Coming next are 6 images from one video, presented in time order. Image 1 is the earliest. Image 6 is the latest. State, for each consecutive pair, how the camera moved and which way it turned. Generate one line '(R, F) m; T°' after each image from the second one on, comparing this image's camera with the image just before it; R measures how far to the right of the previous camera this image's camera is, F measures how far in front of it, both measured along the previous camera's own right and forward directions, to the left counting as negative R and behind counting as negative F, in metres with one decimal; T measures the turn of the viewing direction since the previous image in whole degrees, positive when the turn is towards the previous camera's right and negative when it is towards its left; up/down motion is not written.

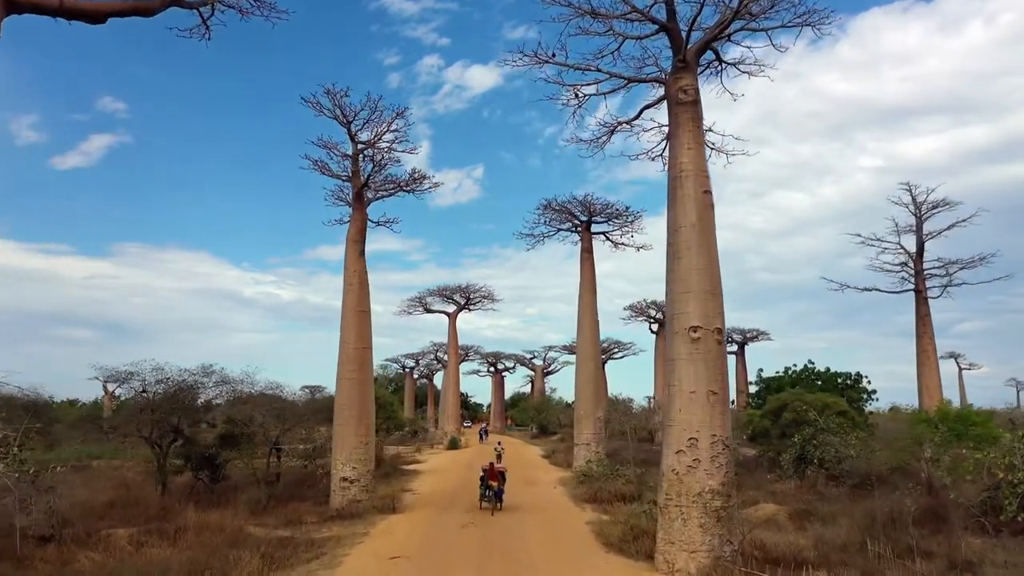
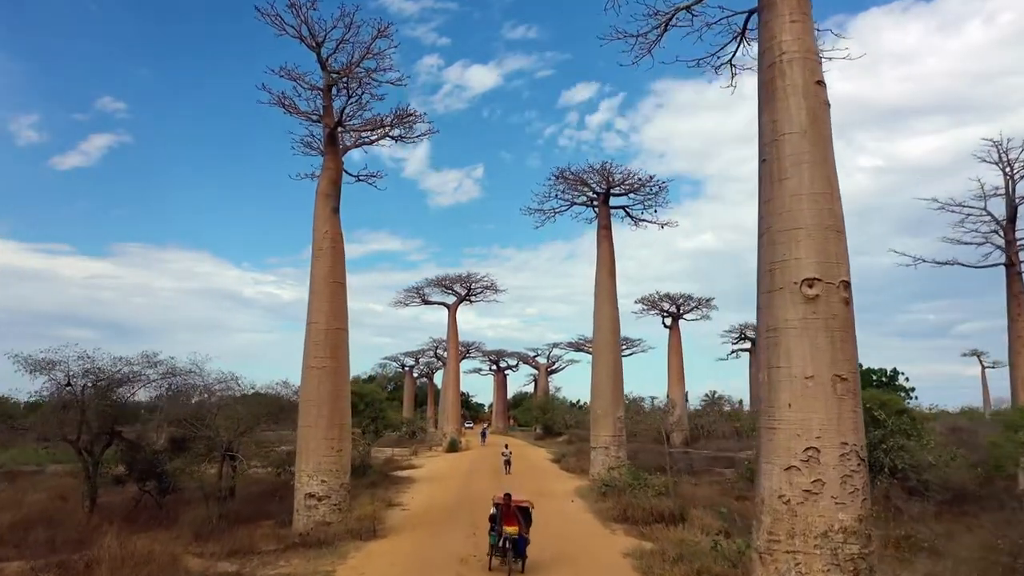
(-0.2, +2.4) m; 0°
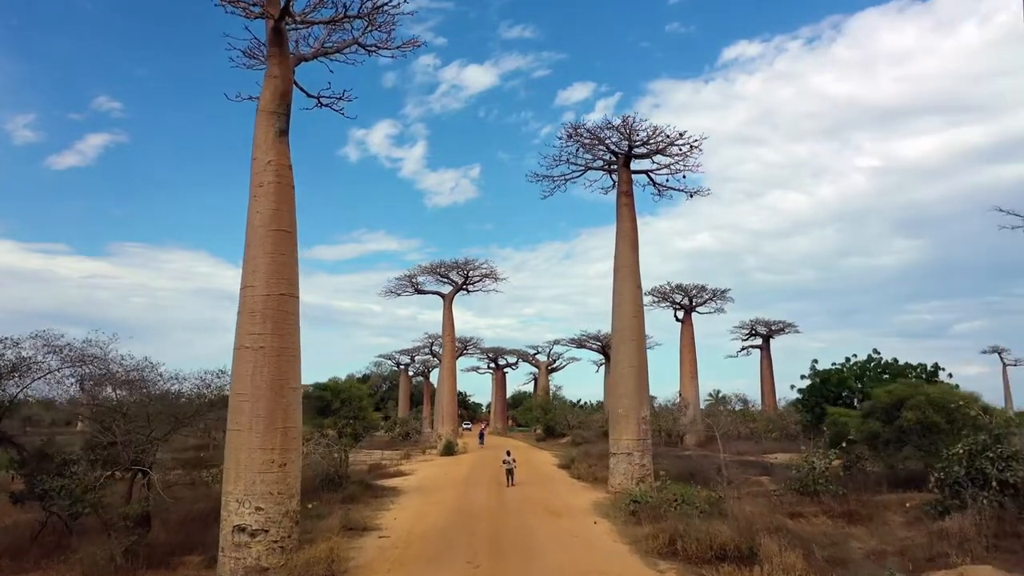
(-0.2, +2.5) m; 0°
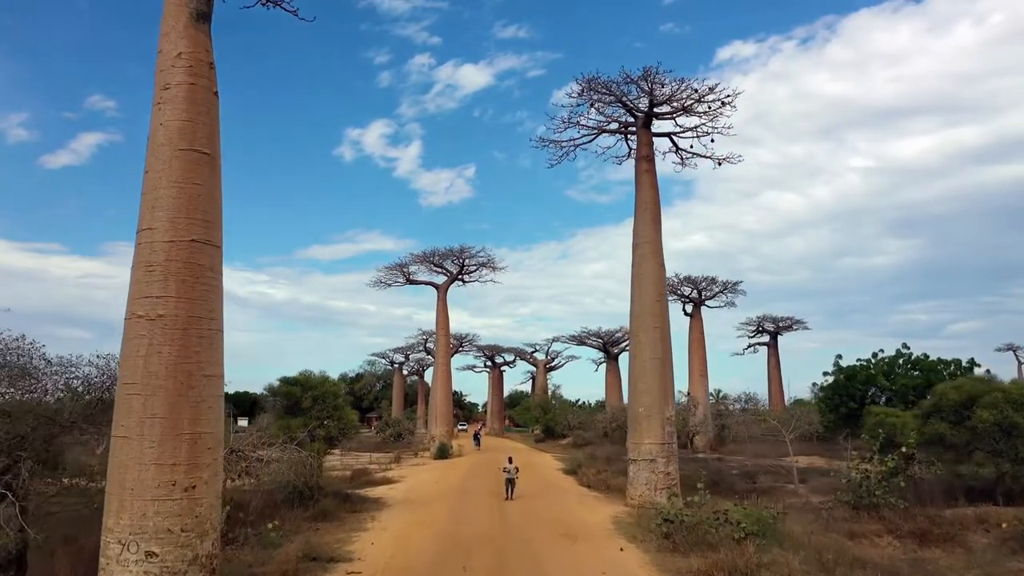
(-0.1, +2.0) m; 0°
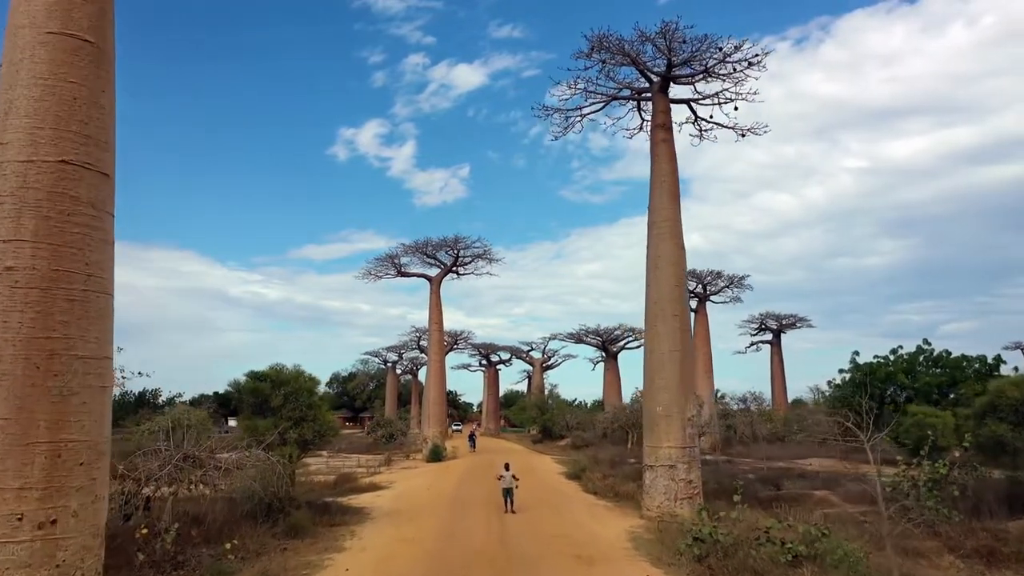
(-0.1, +1.4) m; 0°
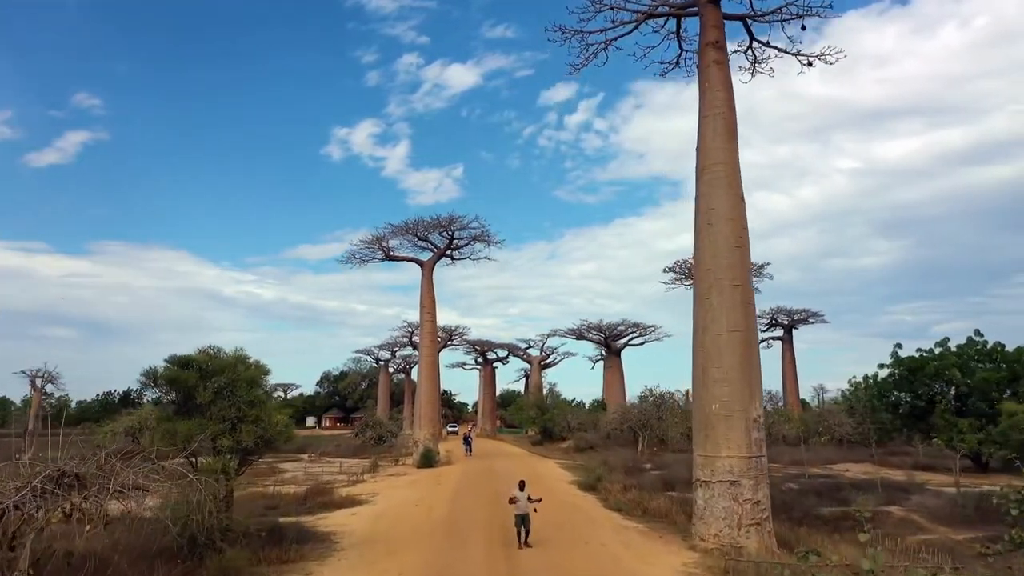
(-0.2, +2.4) m; +1°
